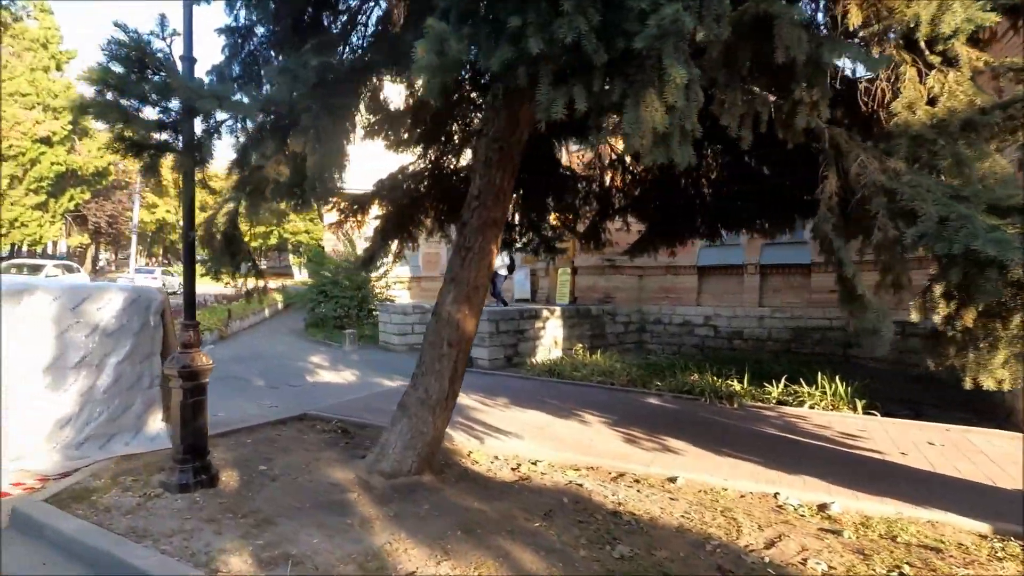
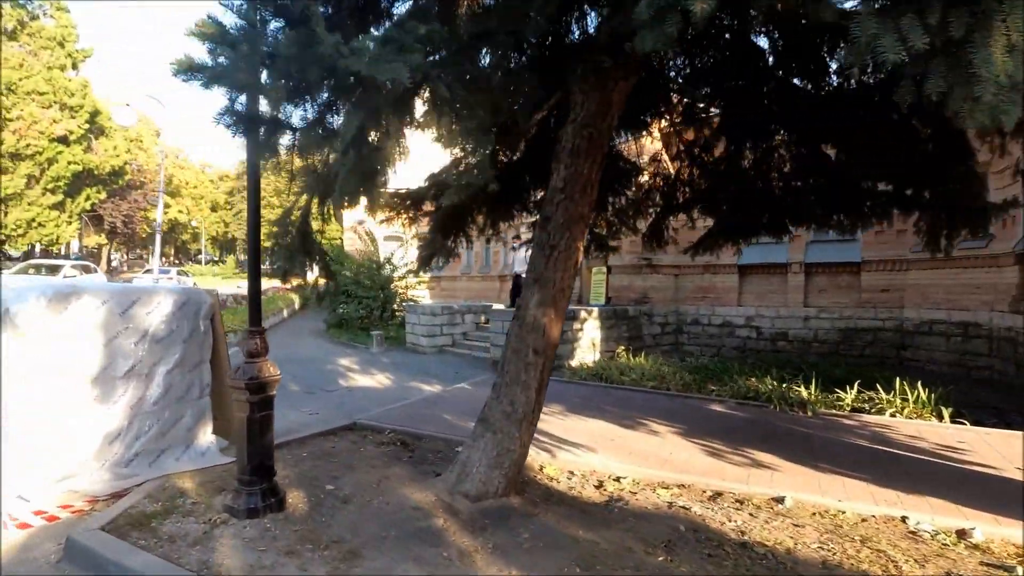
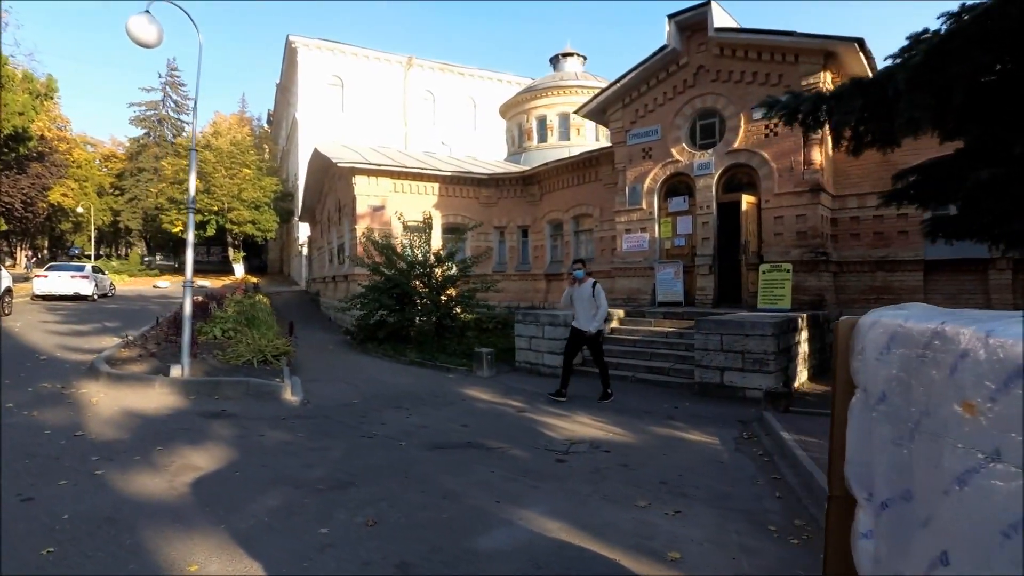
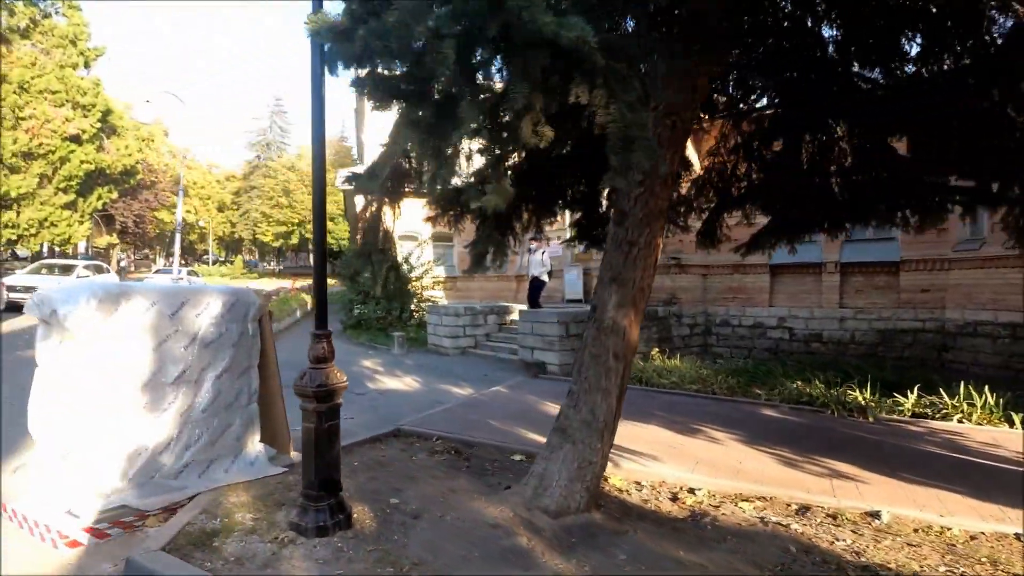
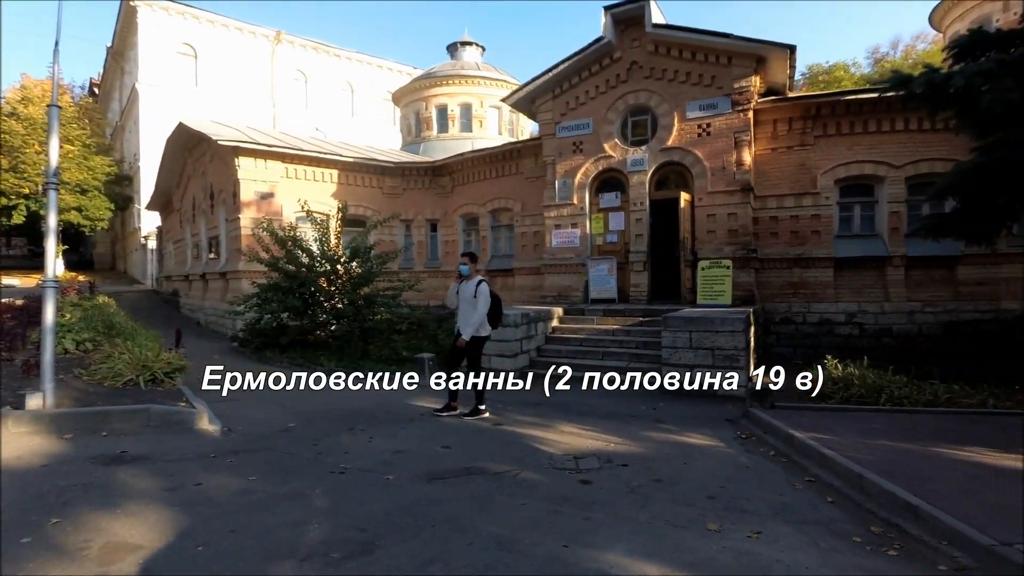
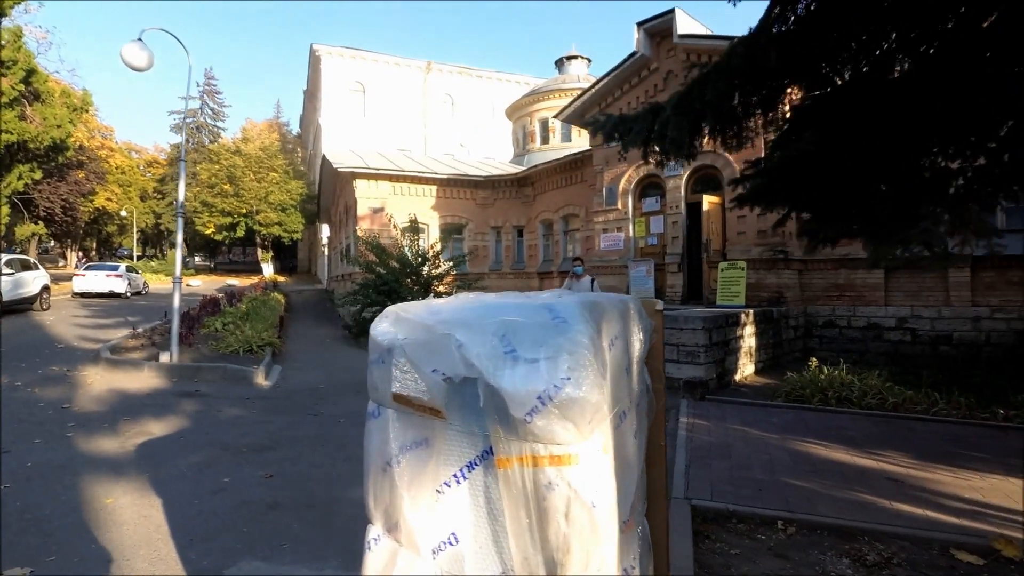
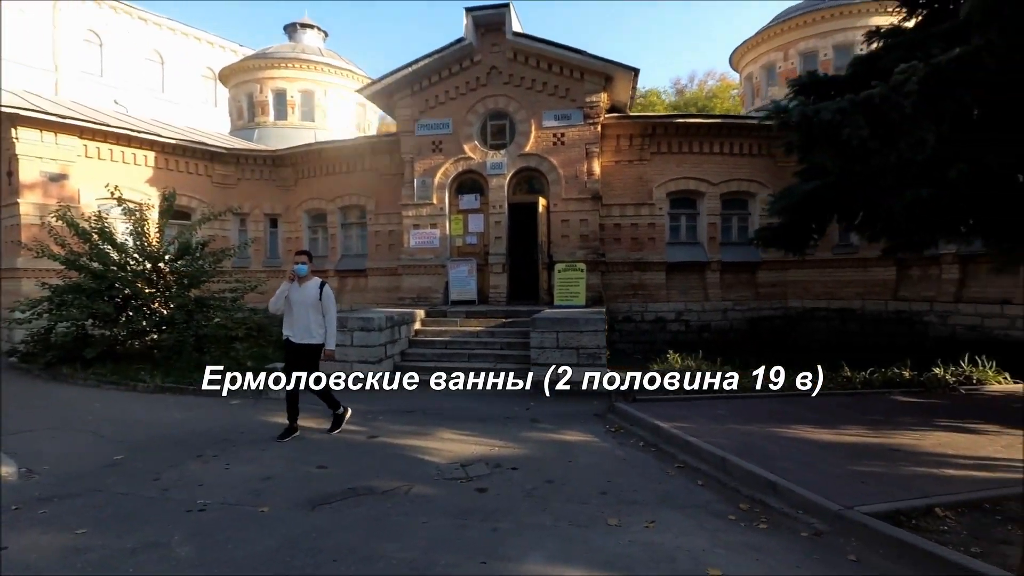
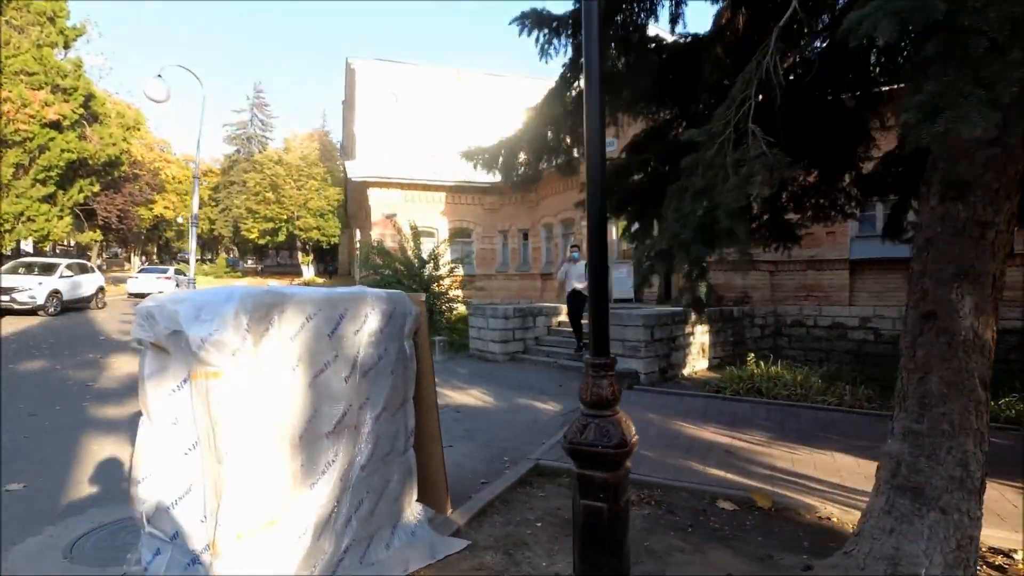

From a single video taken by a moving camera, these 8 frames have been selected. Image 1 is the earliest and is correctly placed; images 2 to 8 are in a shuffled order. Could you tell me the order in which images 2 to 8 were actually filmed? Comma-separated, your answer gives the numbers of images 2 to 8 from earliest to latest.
2, 4, 8, 6, 3, 5, 7
